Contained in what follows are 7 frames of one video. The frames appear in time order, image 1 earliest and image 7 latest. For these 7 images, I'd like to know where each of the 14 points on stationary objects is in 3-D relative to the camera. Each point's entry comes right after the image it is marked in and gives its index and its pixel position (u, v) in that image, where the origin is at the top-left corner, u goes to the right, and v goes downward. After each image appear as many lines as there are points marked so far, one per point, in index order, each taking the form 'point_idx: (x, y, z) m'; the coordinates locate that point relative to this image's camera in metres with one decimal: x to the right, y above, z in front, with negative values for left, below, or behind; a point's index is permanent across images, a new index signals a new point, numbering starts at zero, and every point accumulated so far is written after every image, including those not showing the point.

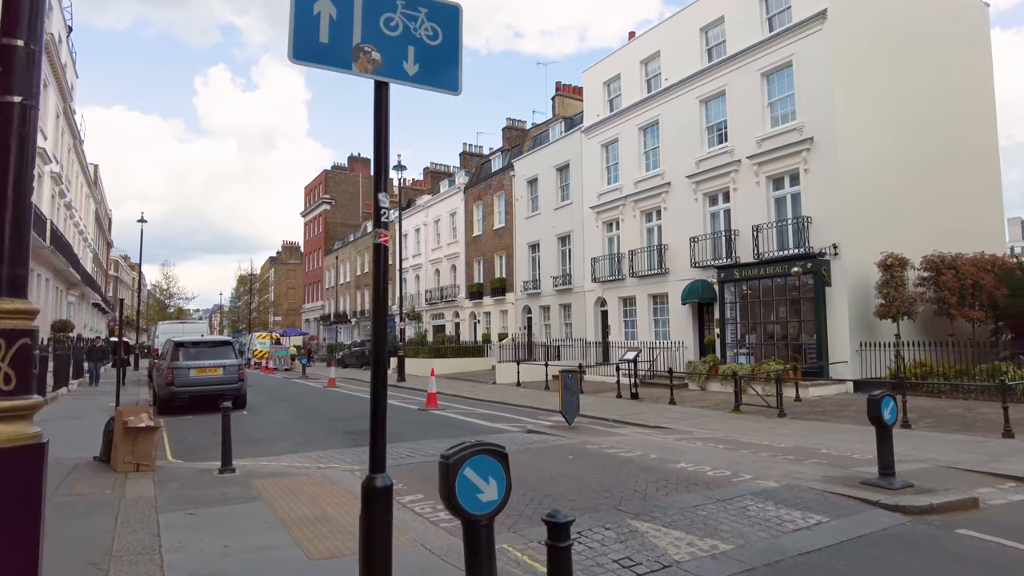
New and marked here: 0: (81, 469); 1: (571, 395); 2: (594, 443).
0: (-4.8, -2.0, +7.7) m
1: (+0.9, -1.7, +11.0) m
2: (+1.1, -2.1, +9.3) m
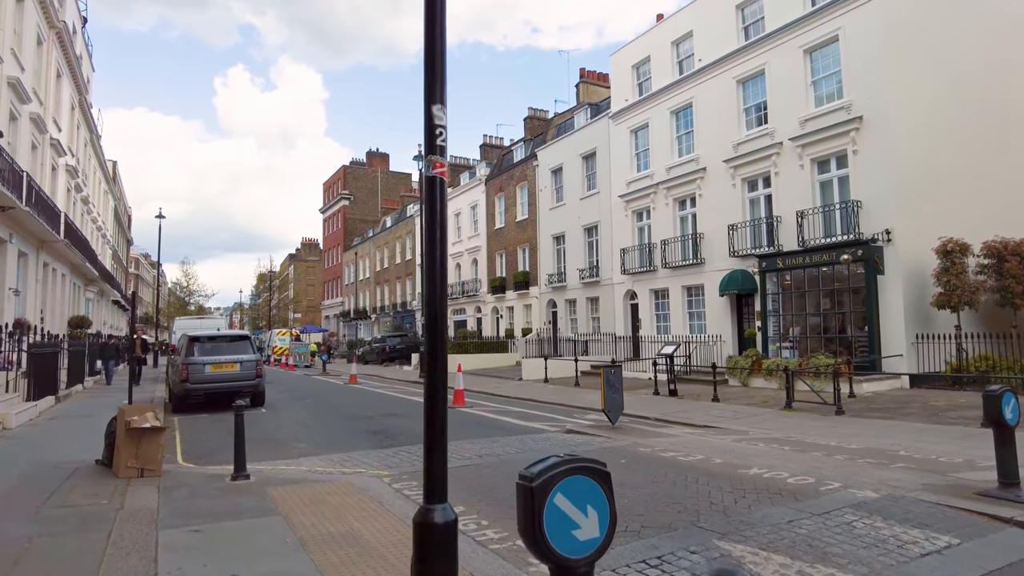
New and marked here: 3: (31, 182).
0: (-4.3, -1.9, +6.9) m
1: (+1.5, -1.5, +10.1) m
2: (+1.6, -1.9, +8.4) m
3: (-11.6, +2.6, +16.6) m
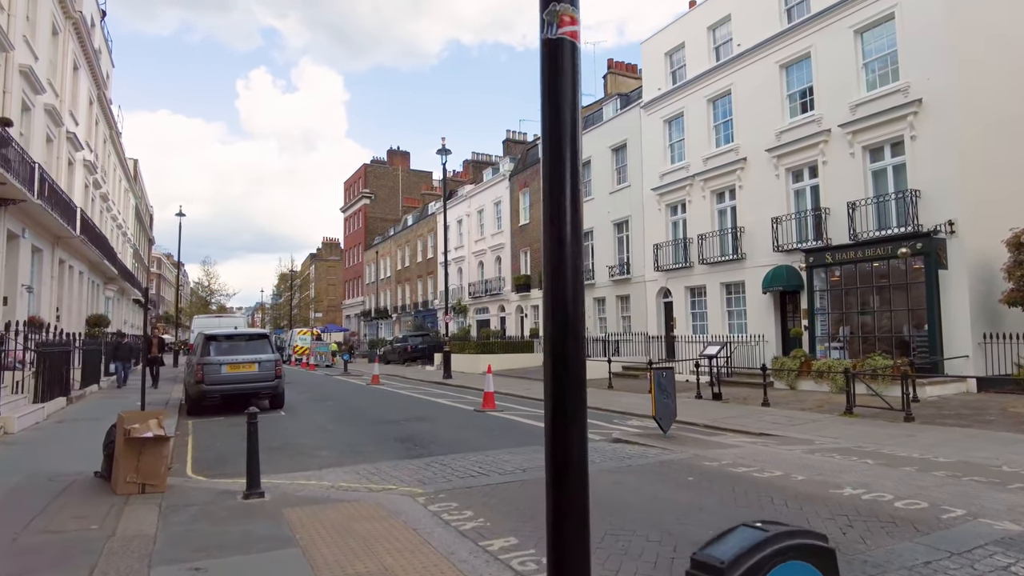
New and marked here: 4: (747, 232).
0: (-3.8, -1.8, +6.1) m
1: (+2.0, -1.4, +9.1) m
2: (+2.1, -1.8, +7.4) m
3: (-10.9, +2.6, +16.0) m
4: (+6.6, +1.5, +19.3) m
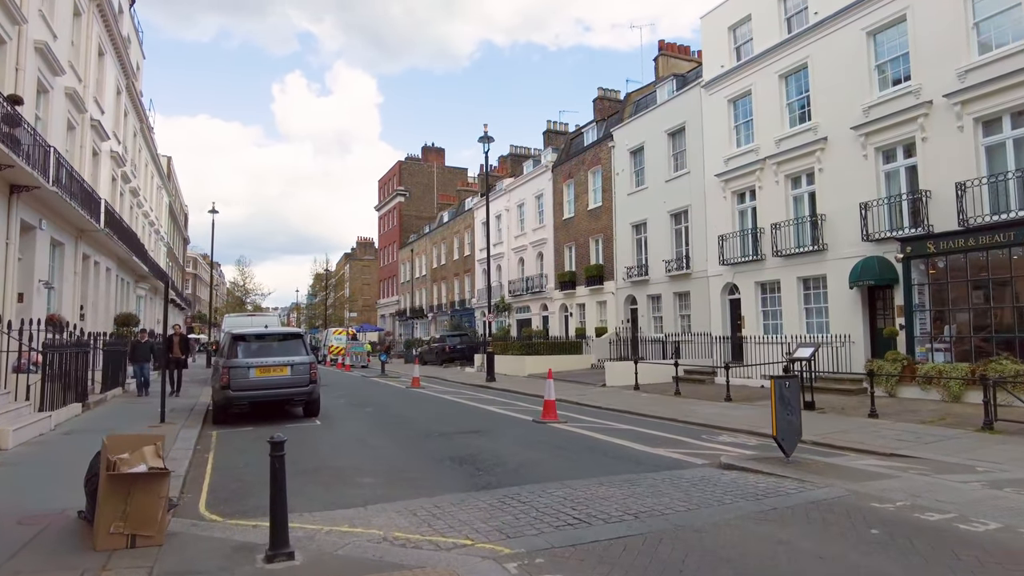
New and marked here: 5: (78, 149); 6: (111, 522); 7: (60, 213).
0: (-3.1, -1.7, +4.6) m
1: (+2.9, -1.3, +7.3) m
2: (+2.9, -1.7, +5.6) m
3: (-9.6, +2.7, +14.8) m
4: (+7.9, +1.7, +17.3) m
5: (-11.3, +3.6, +18.0) m
6: (-2.6, -1.5, +4.5) m
7: (-10.2, +1.7, +15.7) m
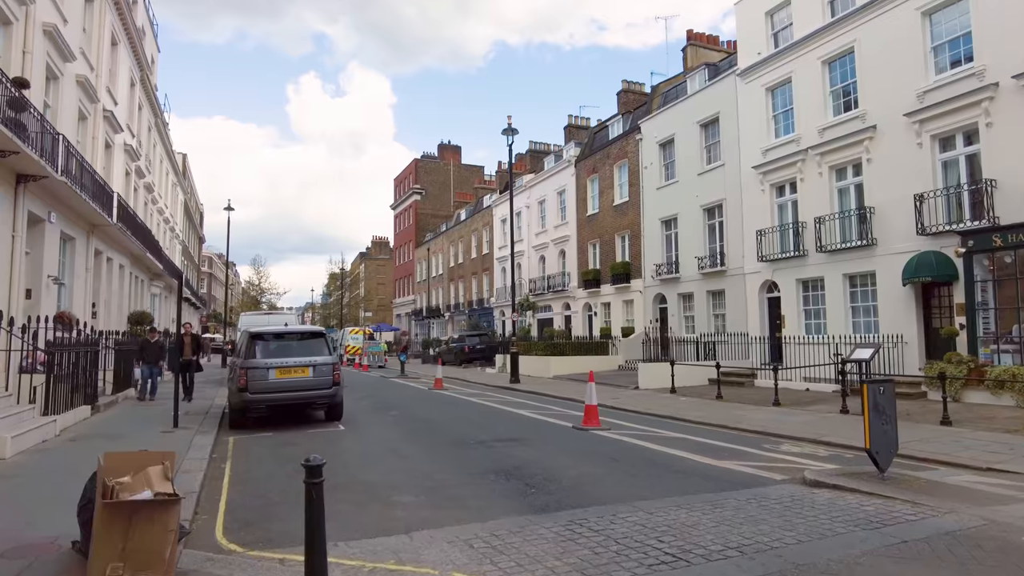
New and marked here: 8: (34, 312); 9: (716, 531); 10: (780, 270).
0: (-2.6, -1.6, +3.7) m
1: (+3.4, -1.2, +6.4) m
2: (+3.4, -1.6, +4.7) m
3: (-9.0, +2.8, +14.1) m
4: (+8.6, +1.7, +16.3) m
5: (-10.6, +3.7, +17.4) m
6: (-2.1, -1.4, +3.6) m
7: (-9.5, +1.8, +15.0) m
8: (-9.4, -0.5, +13.7) m
9: (+1.4, -1.7, +4.8) m
10: (+7.4, +0.5, +19.1) m
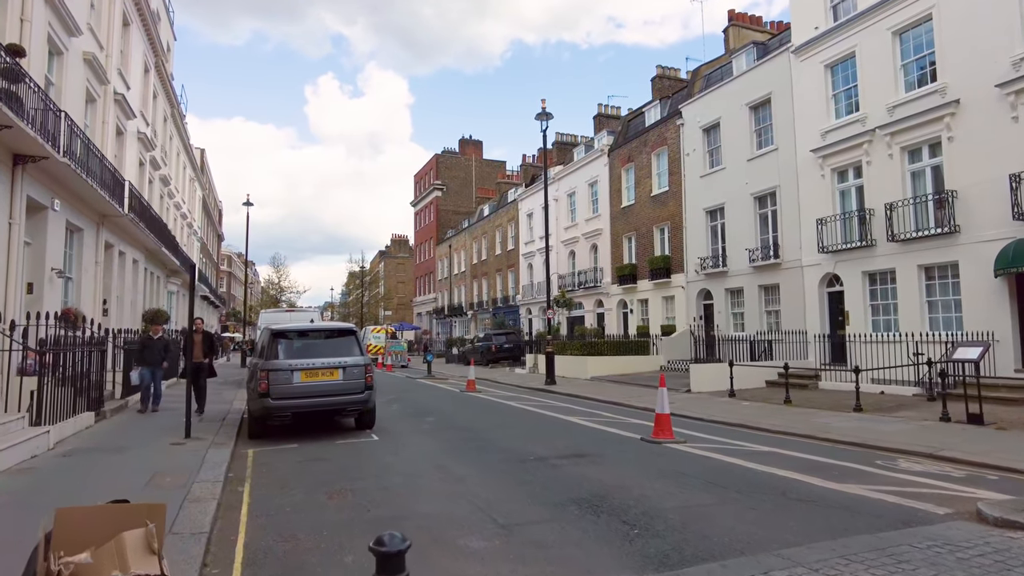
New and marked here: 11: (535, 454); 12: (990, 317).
0: (-2.0, -1.5, +2.4) m
1: (+4.1, -1.1, +4.8) m
2: (+4.0, -1.5, +3.2) m
3: (-8.1, +2.9, +12.9) m
4: (+9.5, +1.9, +14.6) m
5: (-9.6, +3.8, +16.2) m
6: (-1.5, -1.3, +2.2) m
7: (-8.7, +1.9, +13.8) m
8: (-8.5, -0.4, +12.4) m
9: (+2.1, -1.6, +3.4) m
10: (+8.4, +0.7, +17.5) m
11: (+0.3, -1.9, +8.0) m
12: (+9.7, -0.6, +14.0) m
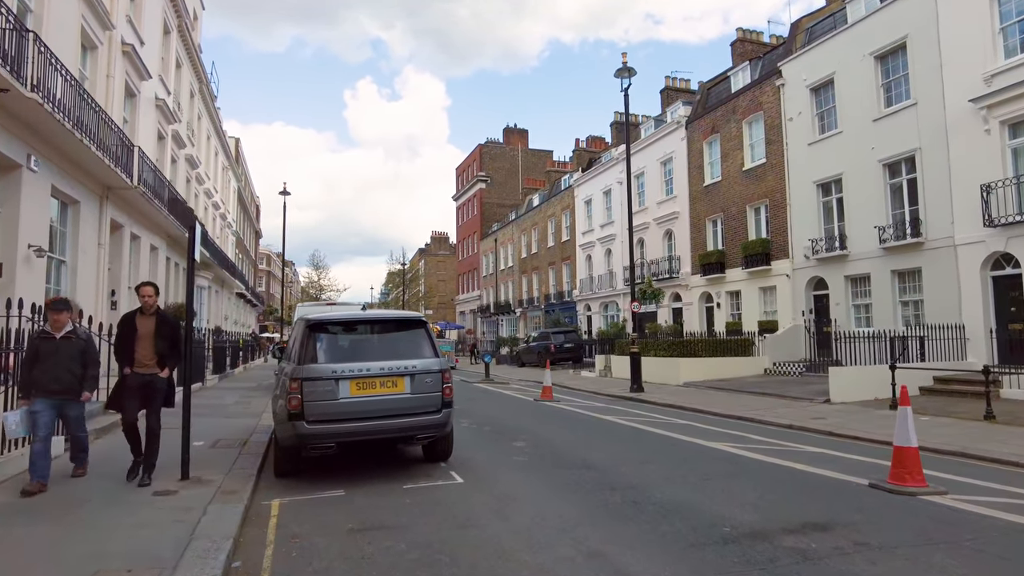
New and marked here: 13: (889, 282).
0: (-0.9, -1.2, -0.8) m
1: (+5.3, -0.8, +1.3) m
2: (+5.1, -1.1, -0.3) m
3: (-6.6, +3.2, +10.0) m
4: (+11.2, +2.3, +10.9) m
5: (-7.9, +4.1, +13.4) m
6: (-0.5, -1.0, -1.0) m
7: (-7.0, +2.1, +10.9) m
8: (-7.0, -0.1, +9.6) m
9: (+3.2, -1.2, 0.0) m
10: (+10.1, +1.0, +13.8) m
11: (+1.6, -1.6, +4.7) m
12: (+11.3, -0.2, +10.2) m
13: (+9.2, +0.2, +16.9) m
